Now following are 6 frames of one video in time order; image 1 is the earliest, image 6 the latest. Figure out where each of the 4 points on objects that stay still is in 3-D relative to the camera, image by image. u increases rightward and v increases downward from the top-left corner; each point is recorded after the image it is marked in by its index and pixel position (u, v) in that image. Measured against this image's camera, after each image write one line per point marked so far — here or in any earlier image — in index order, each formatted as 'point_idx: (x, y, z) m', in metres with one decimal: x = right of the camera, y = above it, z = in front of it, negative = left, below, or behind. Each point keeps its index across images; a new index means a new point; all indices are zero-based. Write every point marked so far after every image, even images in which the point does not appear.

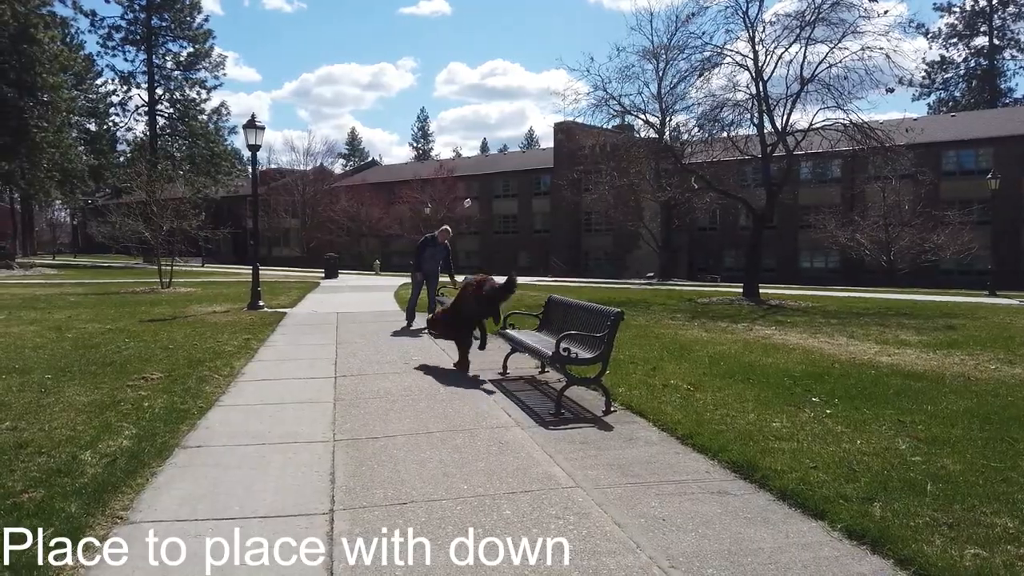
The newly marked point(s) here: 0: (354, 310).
0: (-3.7, -0.5, +18.2) m
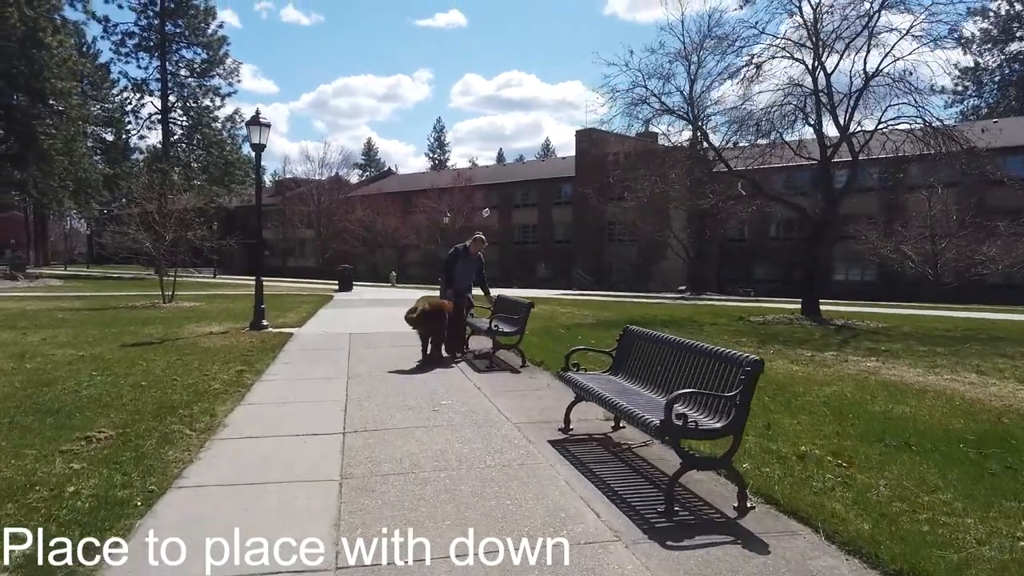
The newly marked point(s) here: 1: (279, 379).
0: (-3.0, -0.8, +16.2) m
1: (-2.9, -1.1, +9.4) m
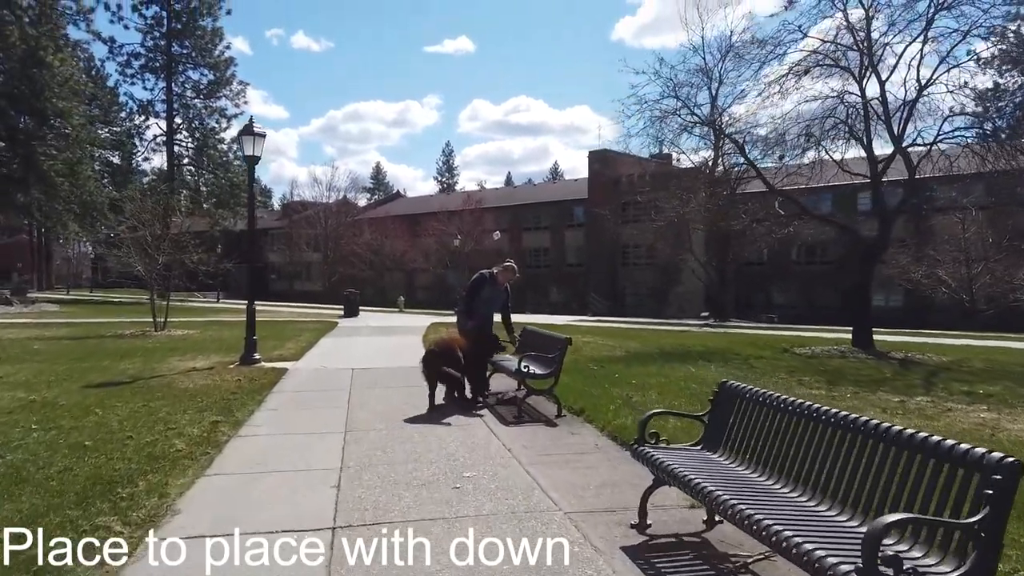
0: (-2.6, -1.4, +14.4) m
1: (-2.5, -1.5, +7.6) m
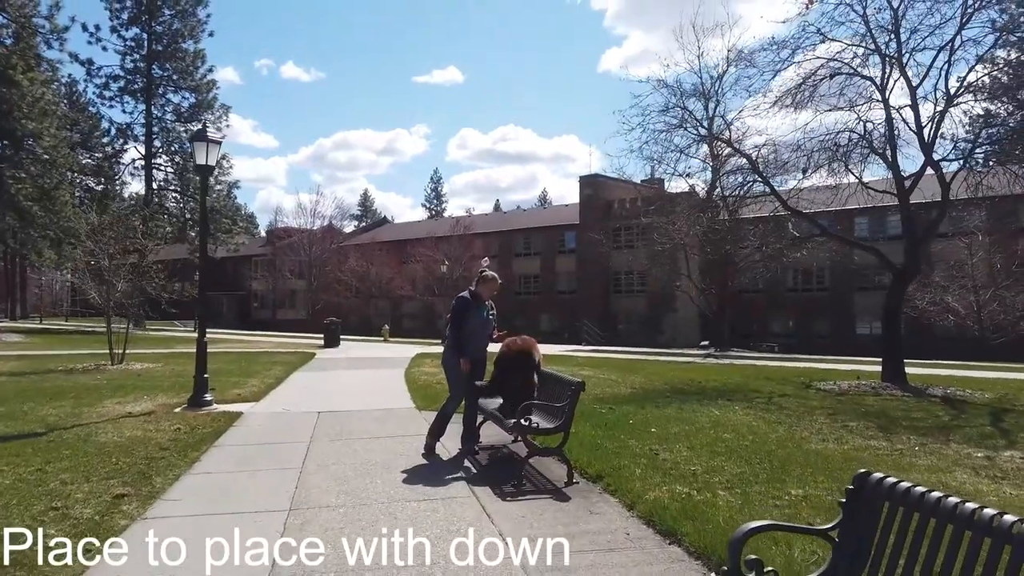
0: (-2.7, -1.9, +12.5) m
1: (-2.5, -1.7, +5.7) m
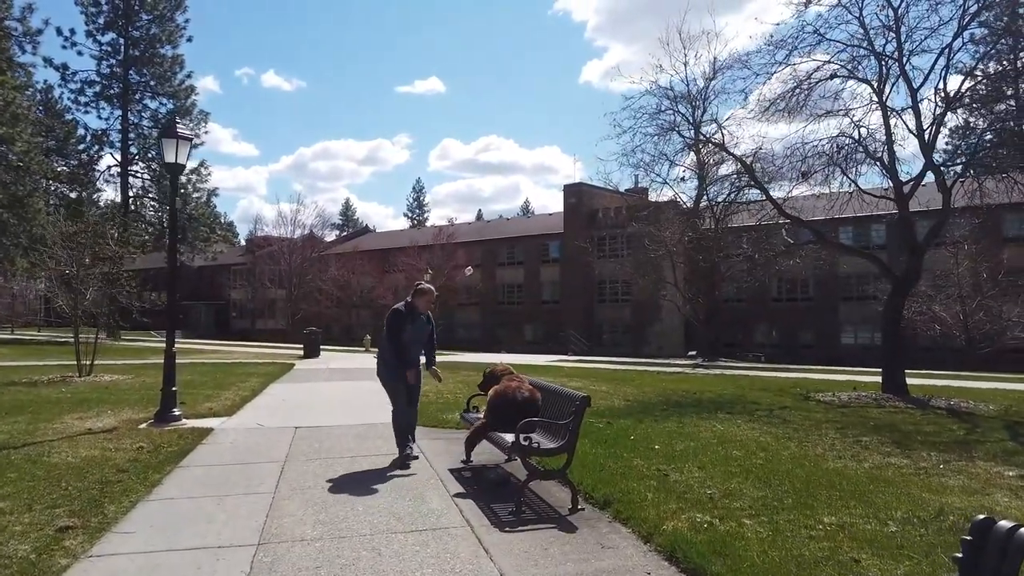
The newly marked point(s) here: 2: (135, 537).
0: (-2.8, -2.0, +11.8) m
1: (-2.5, -1.7, +4.9) m
2: (-2.6, -1.7, +5.3) m
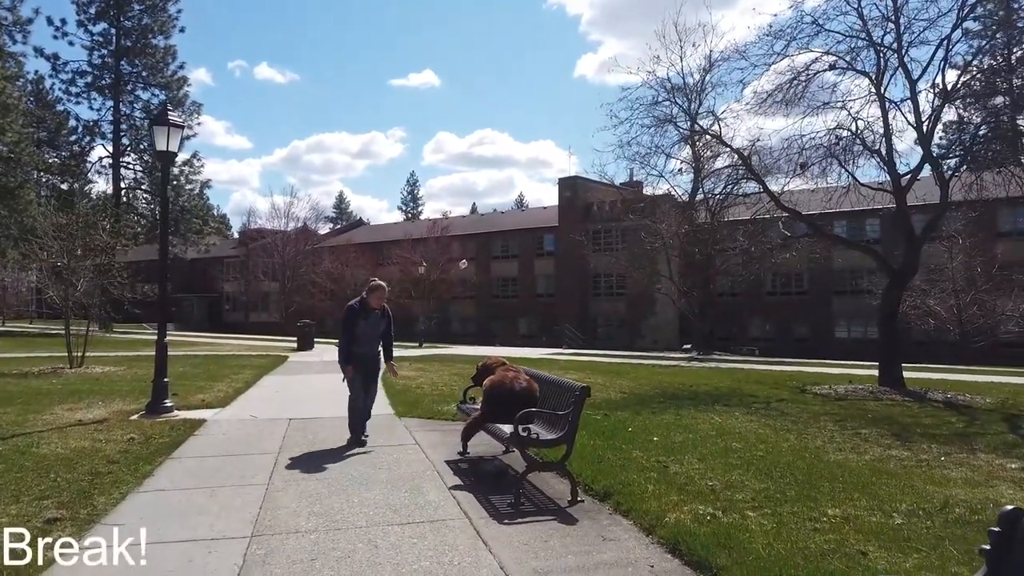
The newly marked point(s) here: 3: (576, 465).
0: (-2.9, -1.8, +11.7) m
1: (-2.5, -1.6, +4.8) m
2: (-2.6, -1.6, +5.2) m
3: (+0.6, -1.6, +6.8) m
